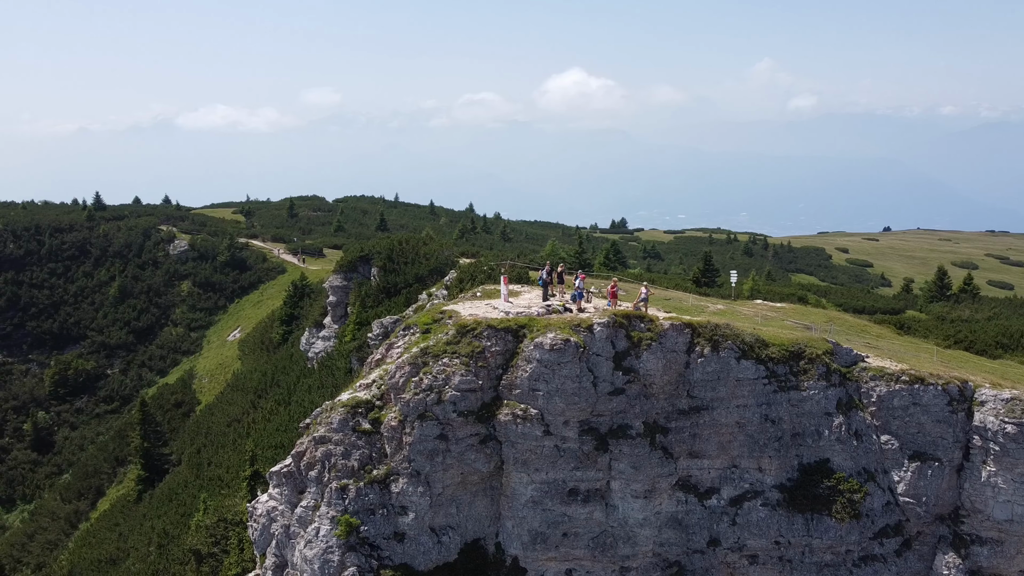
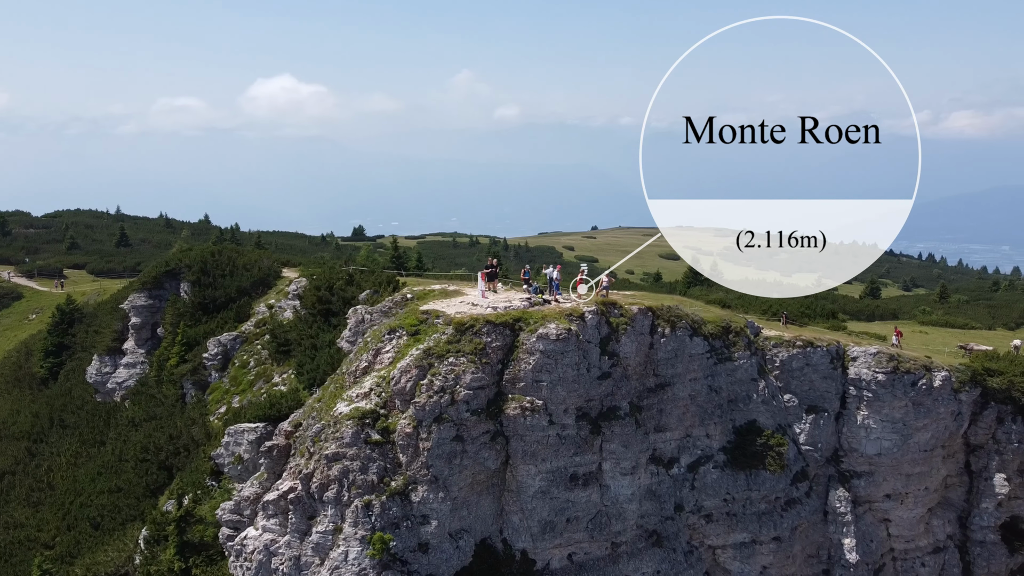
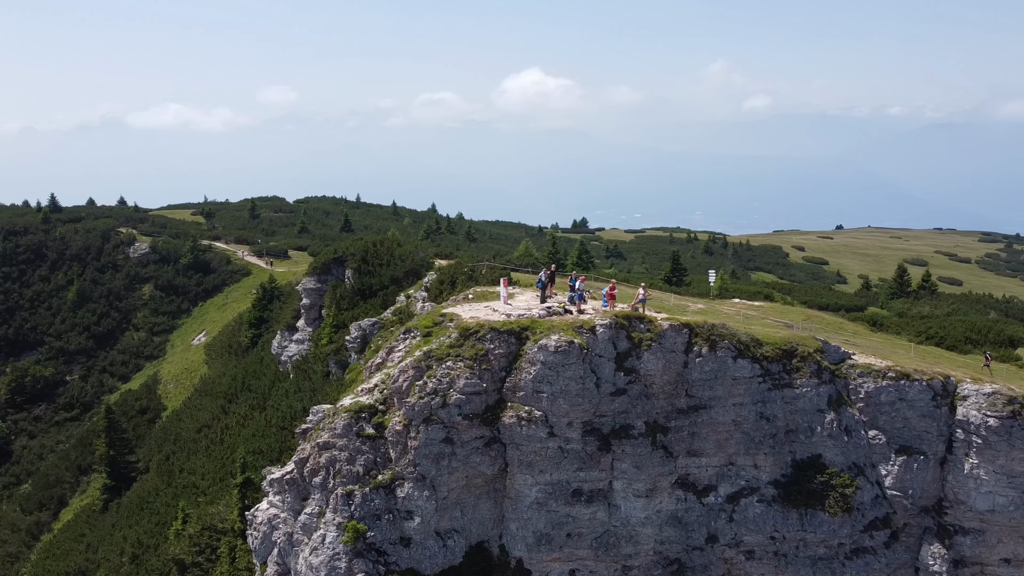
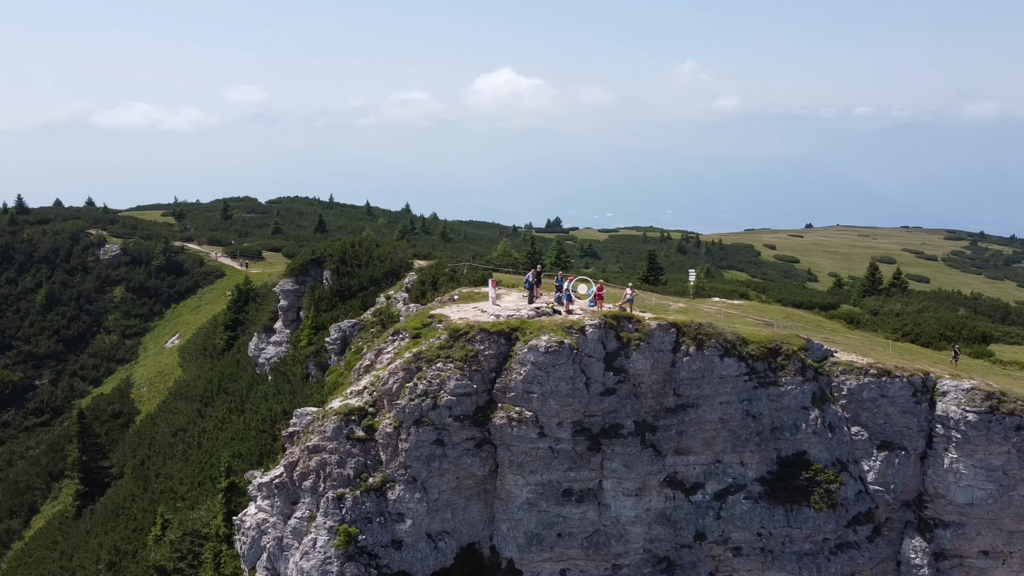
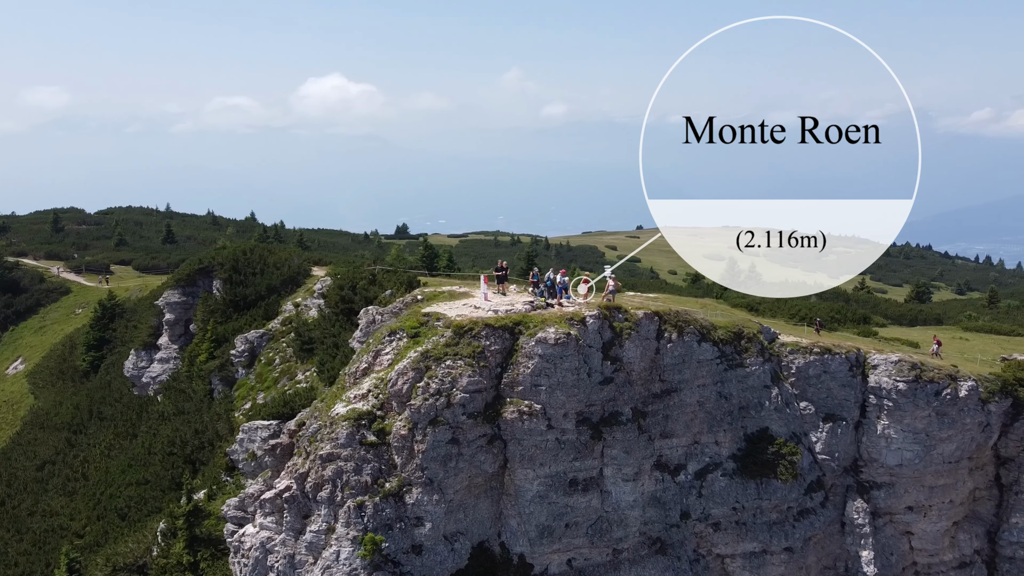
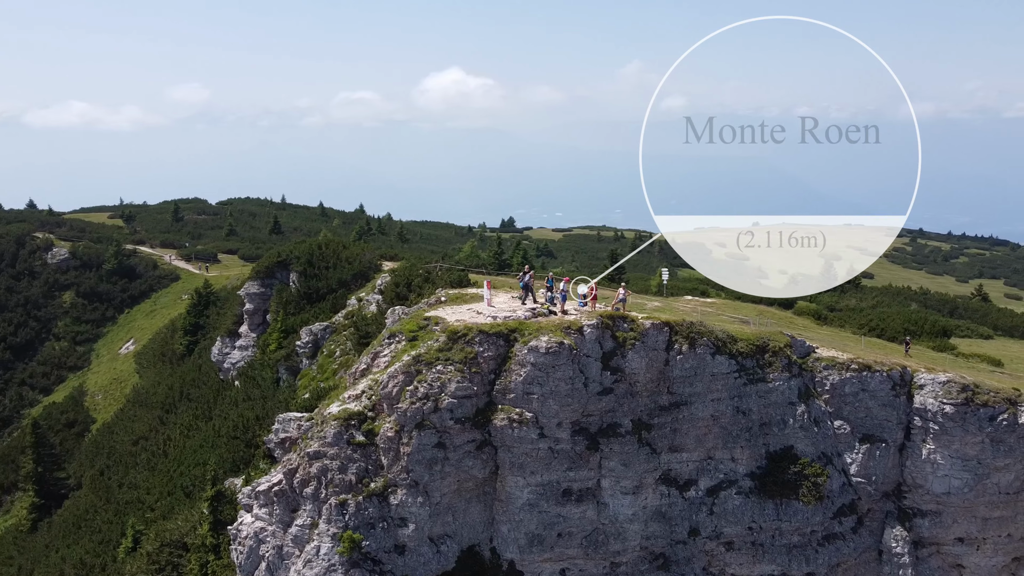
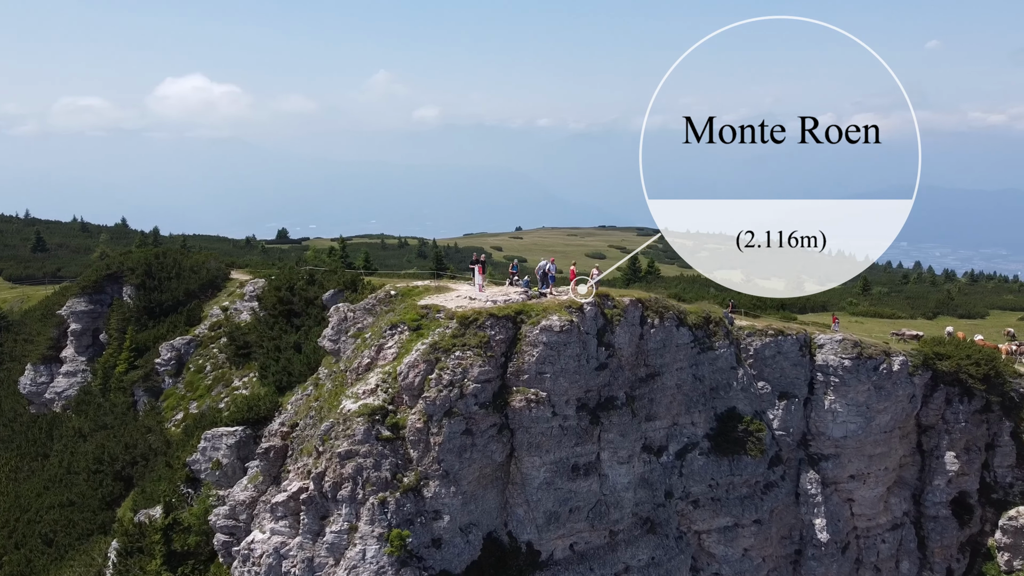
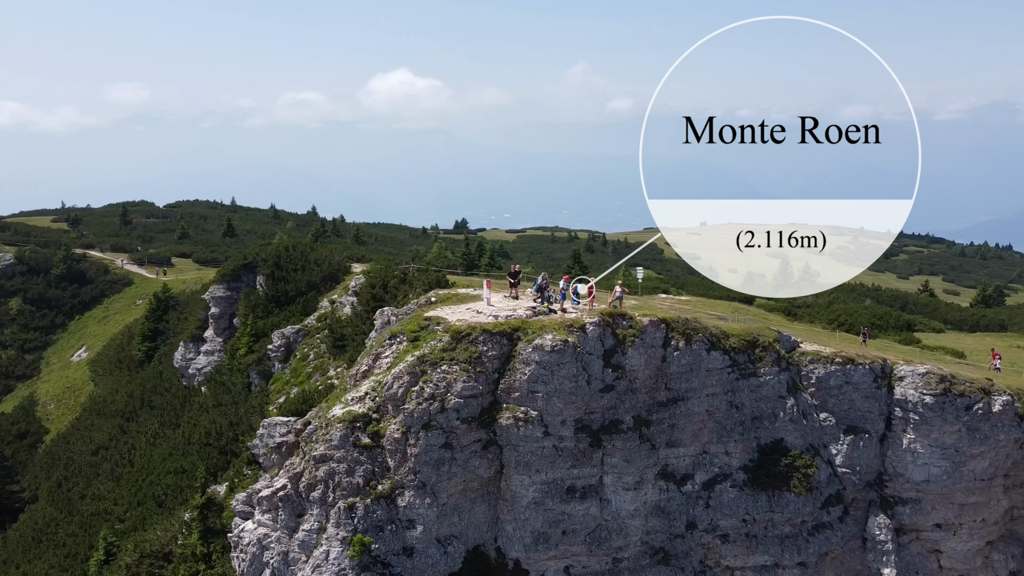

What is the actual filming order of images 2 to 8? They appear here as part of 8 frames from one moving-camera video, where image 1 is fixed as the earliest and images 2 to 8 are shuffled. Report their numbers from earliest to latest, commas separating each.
3, 4, 6, 8, 5, 2, 7
